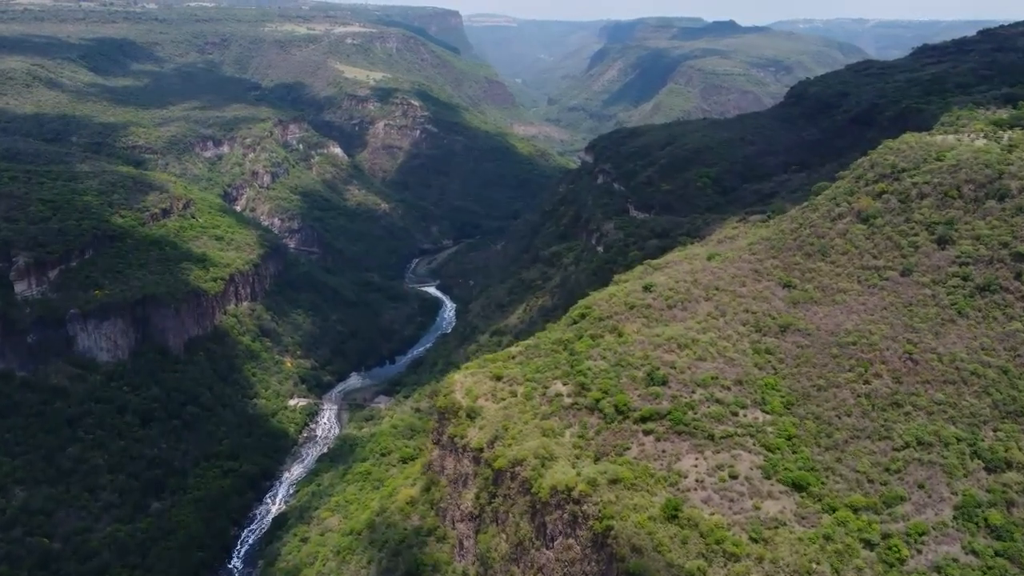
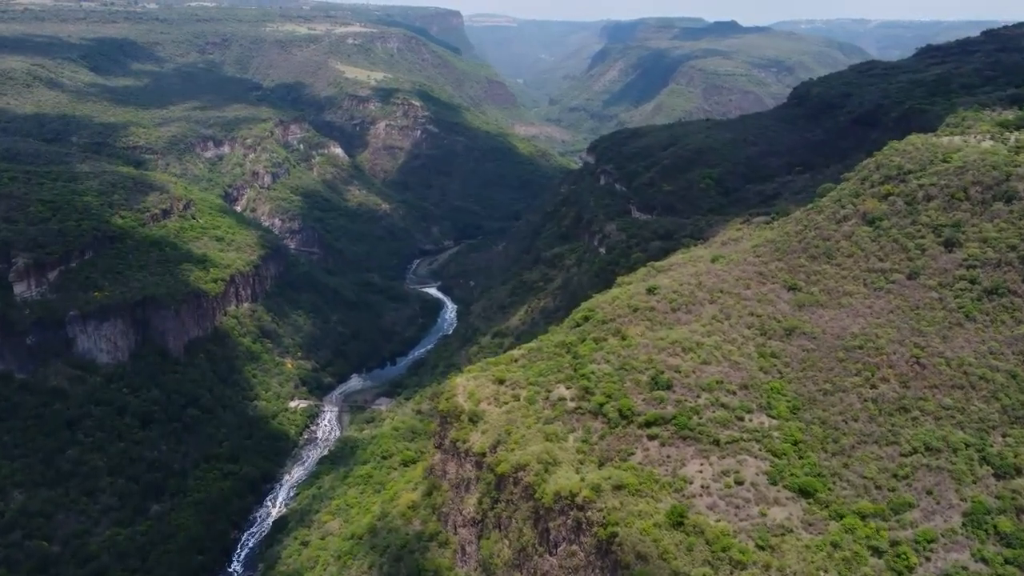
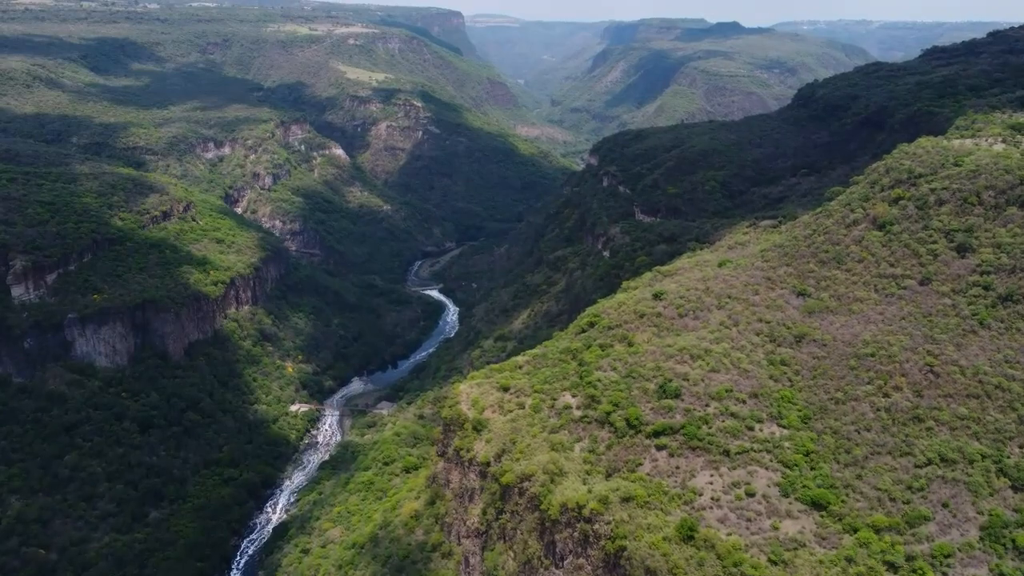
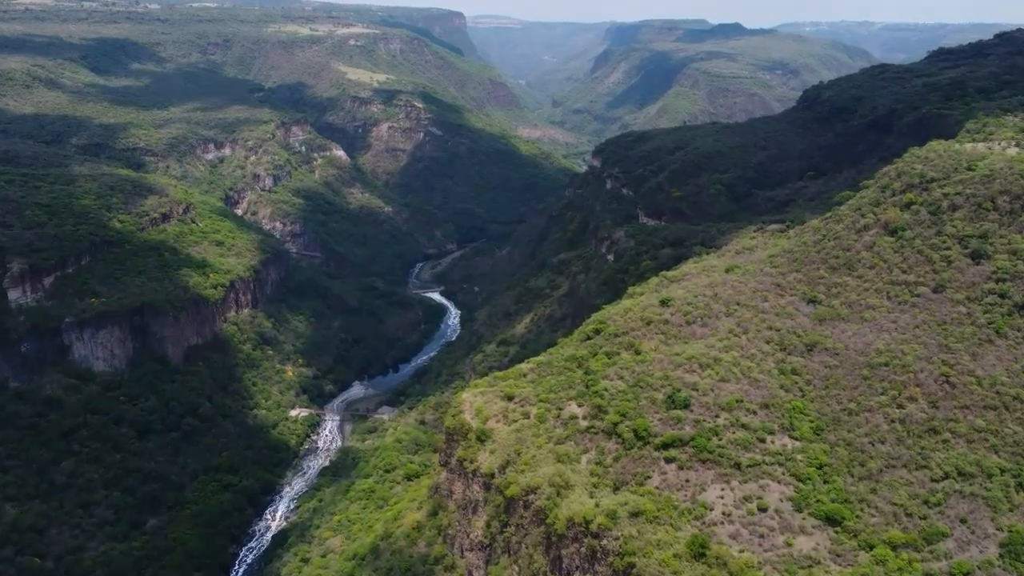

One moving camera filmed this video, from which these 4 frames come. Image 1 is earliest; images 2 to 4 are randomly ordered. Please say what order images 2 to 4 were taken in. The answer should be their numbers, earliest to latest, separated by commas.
2, 3, 4
